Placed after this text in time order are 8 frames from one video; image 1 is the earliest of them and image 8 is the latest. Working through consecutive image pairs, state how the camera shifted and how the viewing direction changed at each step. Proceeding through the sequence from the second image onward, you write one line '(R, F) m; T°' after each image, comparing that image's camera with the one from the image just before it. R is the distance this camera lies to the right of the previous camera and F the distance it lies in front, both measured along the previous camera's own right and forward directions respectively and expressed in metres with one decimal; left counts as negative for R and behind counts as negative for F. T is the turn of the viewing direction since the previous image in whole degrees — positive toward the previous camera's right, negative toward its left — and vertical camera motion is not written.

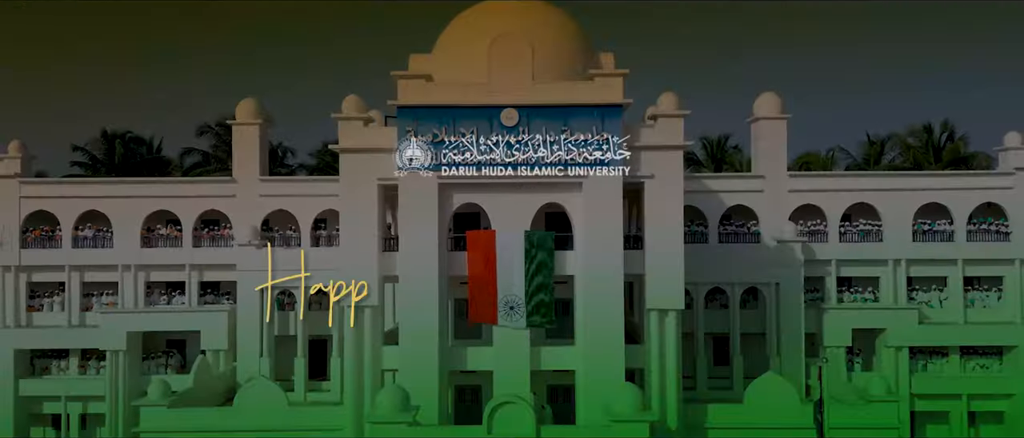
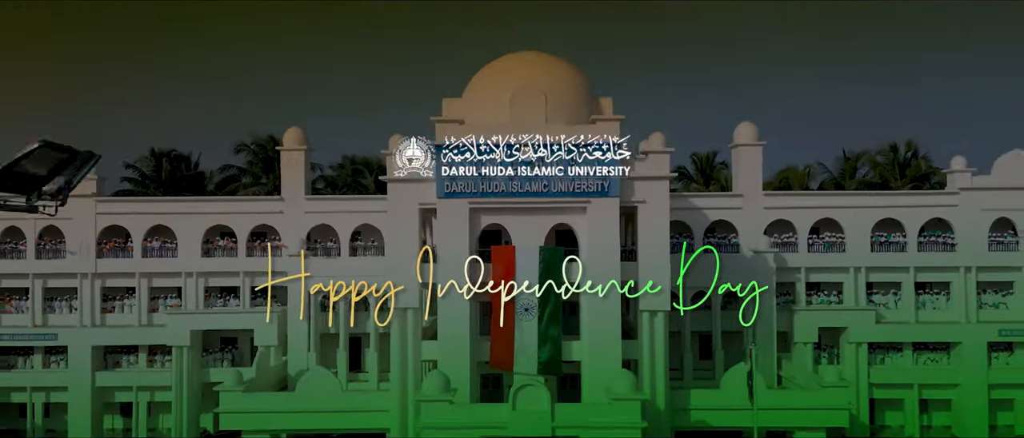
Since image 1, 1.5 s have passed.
(-0.3, -2.8) m; 0°
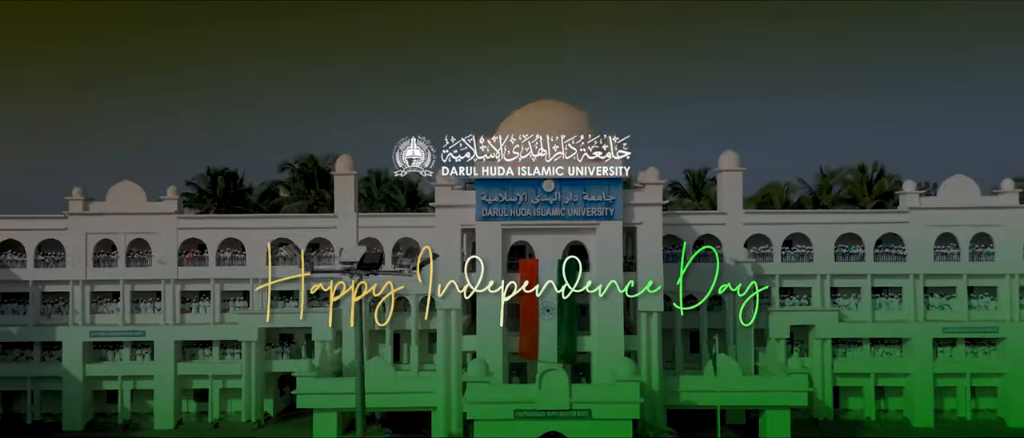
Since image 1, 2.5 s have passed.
(-0.6, -3.7) m; 0°
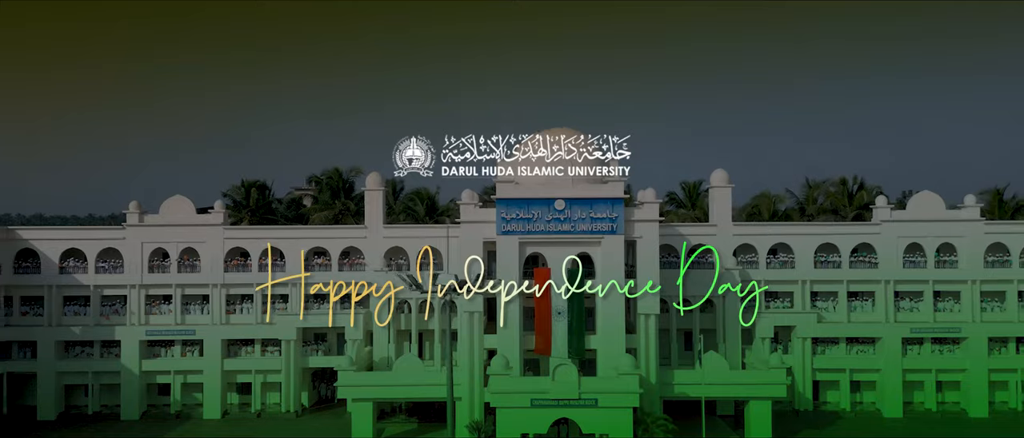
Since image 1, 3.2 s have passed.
(-0.4, -2.8) m; 0°
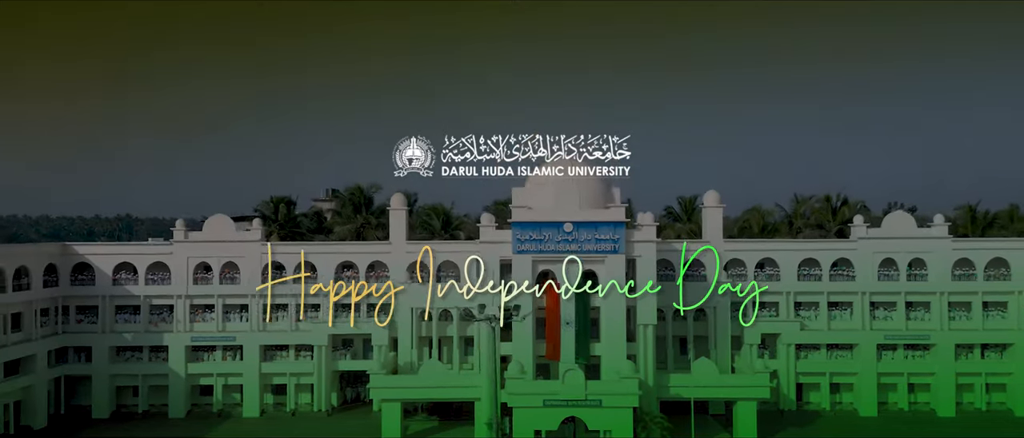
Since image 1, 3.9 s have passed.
(-0.4, -2.8) m; 0°
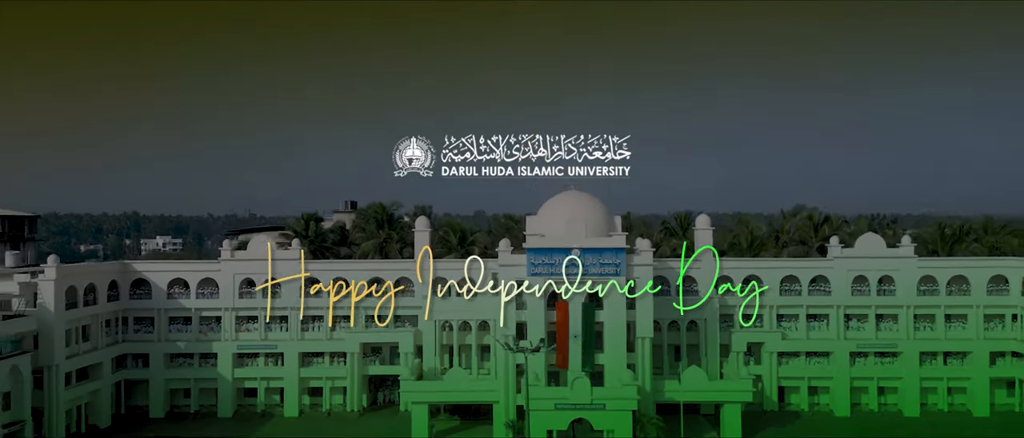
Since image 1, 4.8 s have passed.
(-0.5, -3.6) m; 0°
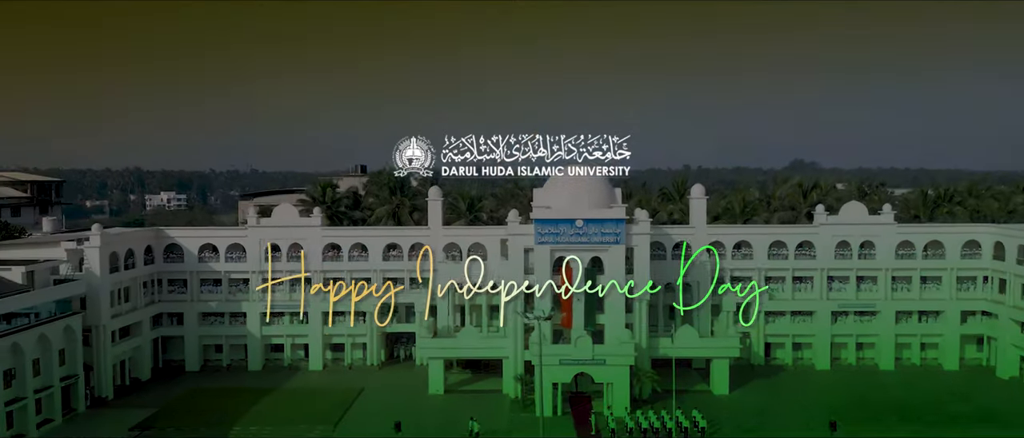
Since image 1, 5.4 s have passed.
(-0.4, -2.4) m; 0°
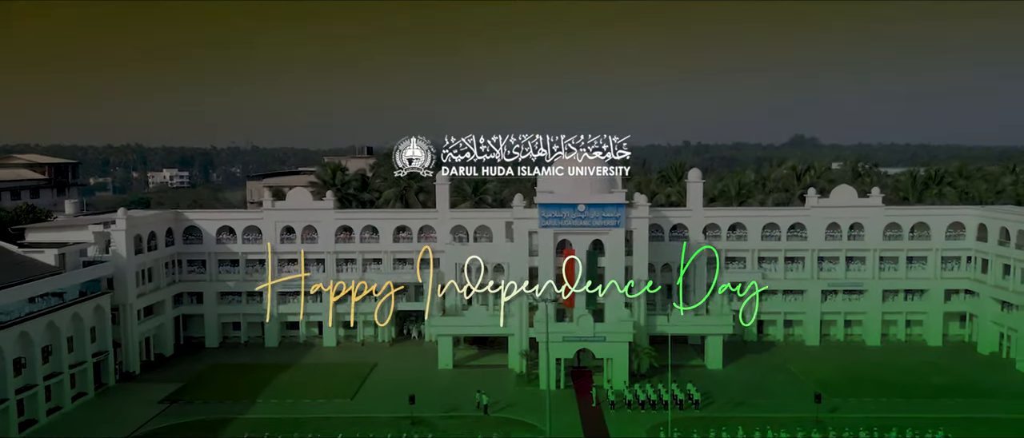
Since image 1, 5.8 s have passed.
(-0.2, -1.6) m; 0°
